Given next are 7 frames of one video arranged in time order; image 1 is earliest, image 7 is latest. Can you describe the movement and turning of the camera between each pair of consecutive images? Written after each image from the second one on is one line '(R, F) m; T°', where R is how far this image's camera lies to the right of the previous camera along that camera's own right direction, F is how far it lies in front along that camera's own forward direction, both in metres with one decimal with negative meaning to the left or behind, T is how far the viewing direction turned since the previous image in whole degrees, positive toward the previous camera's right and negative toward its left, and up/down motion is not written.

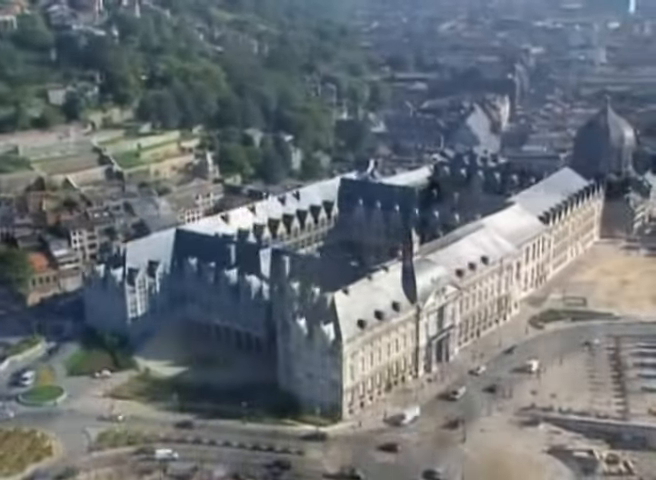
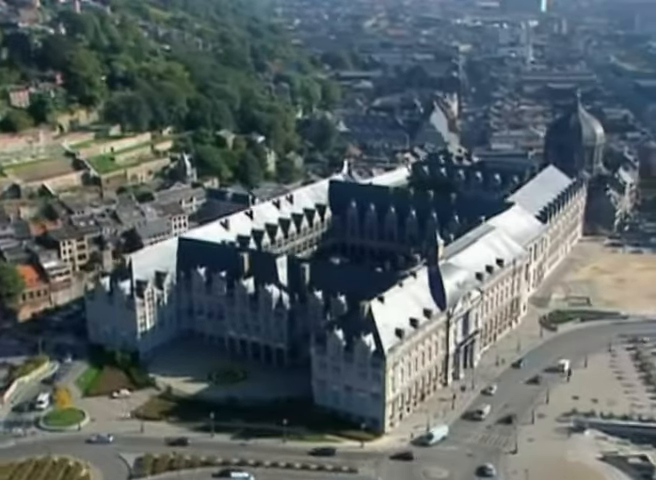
(-9.8, +3.5) m; +5°
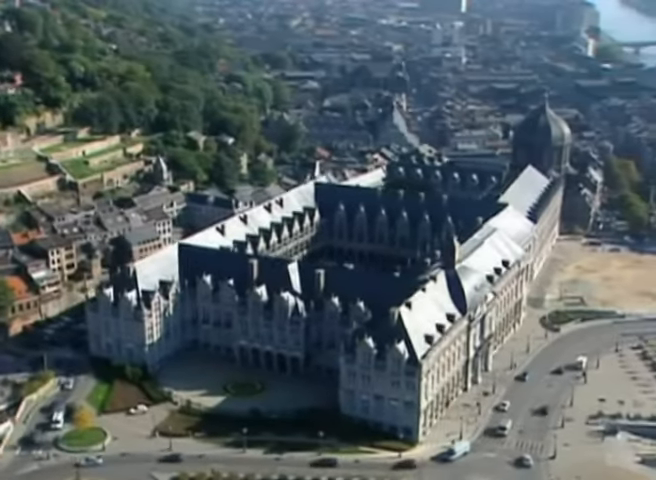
(-8.6, +2.5) m; +5°
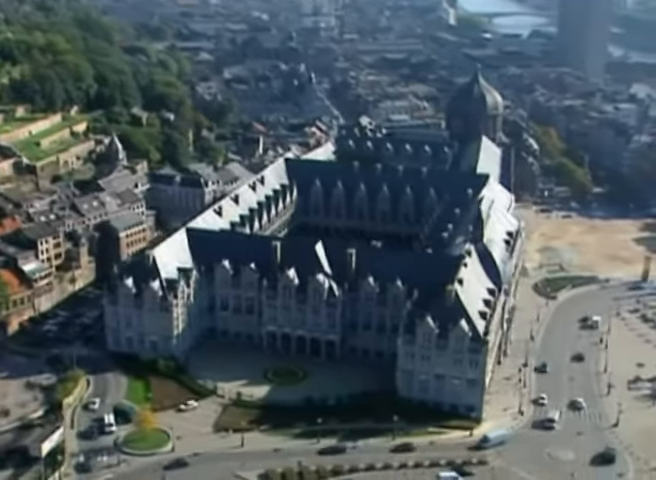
(-16.2, +3.7) m; +10°
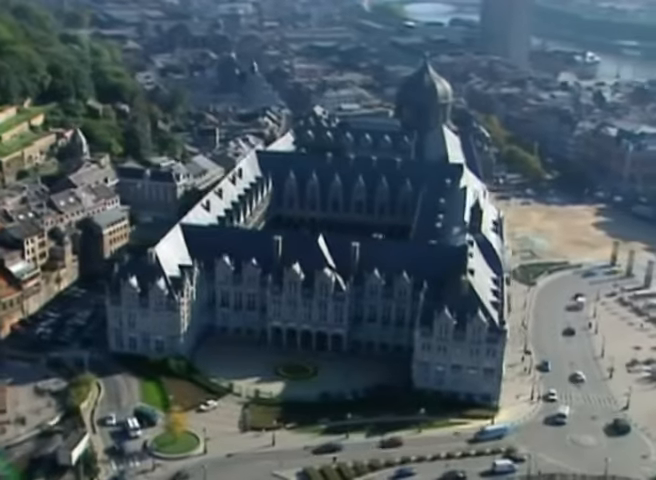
(-8.7, +0.8) m; +6°
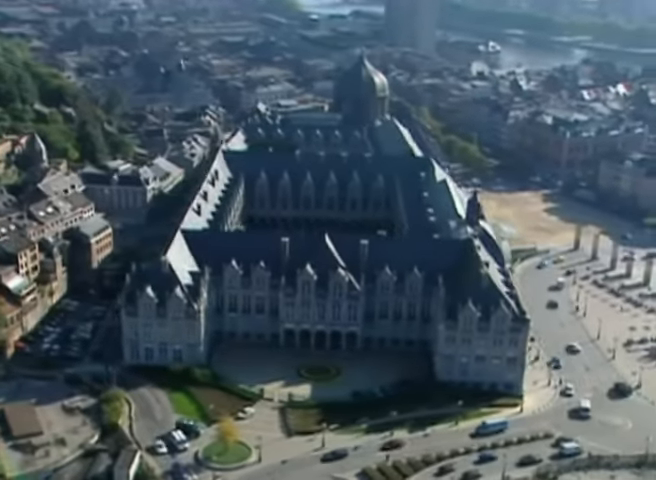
(-11.1, +0.5) m; +7°
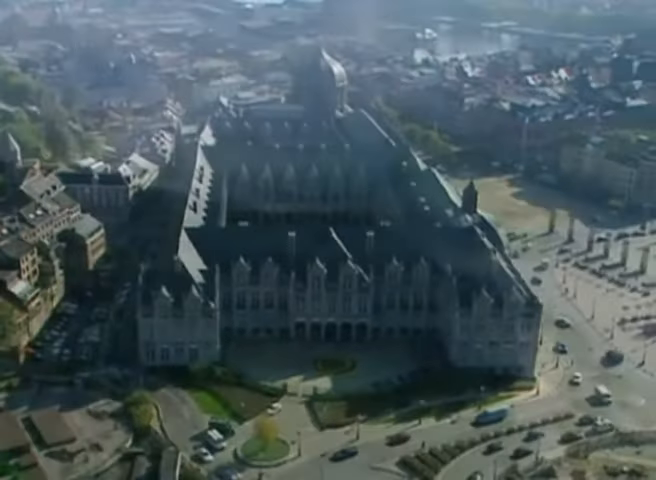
(-7.5, -0.2) m; +5°
